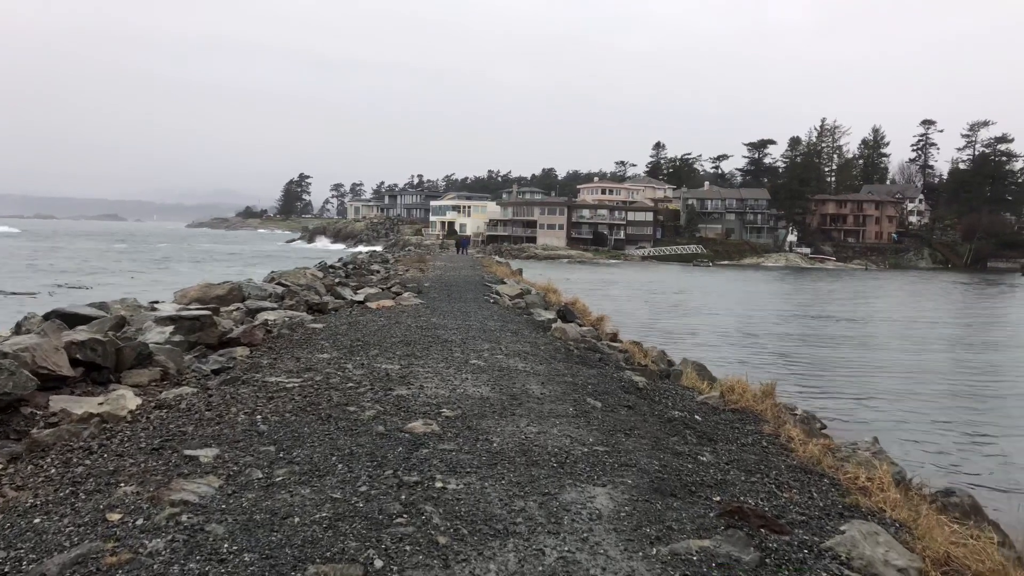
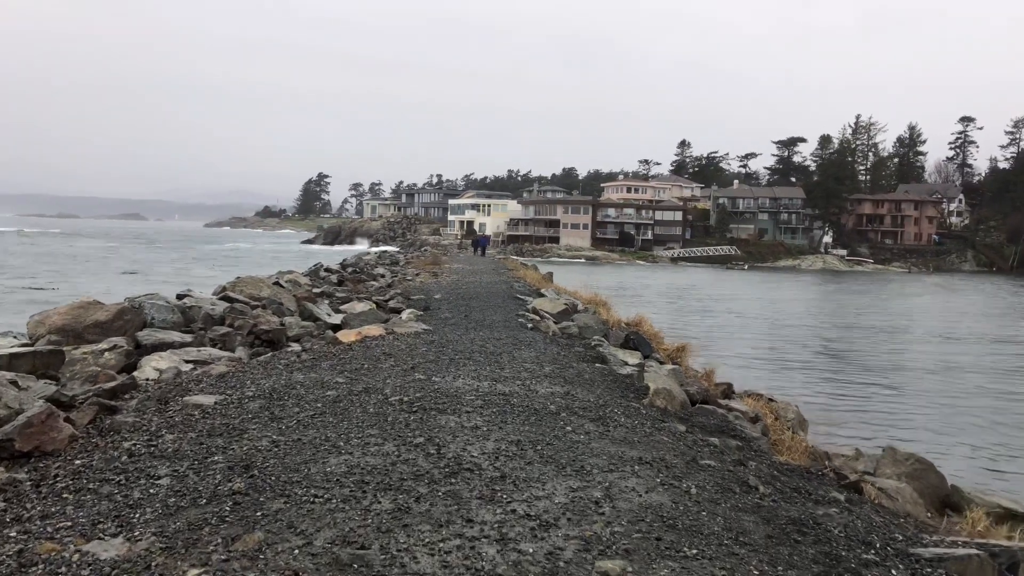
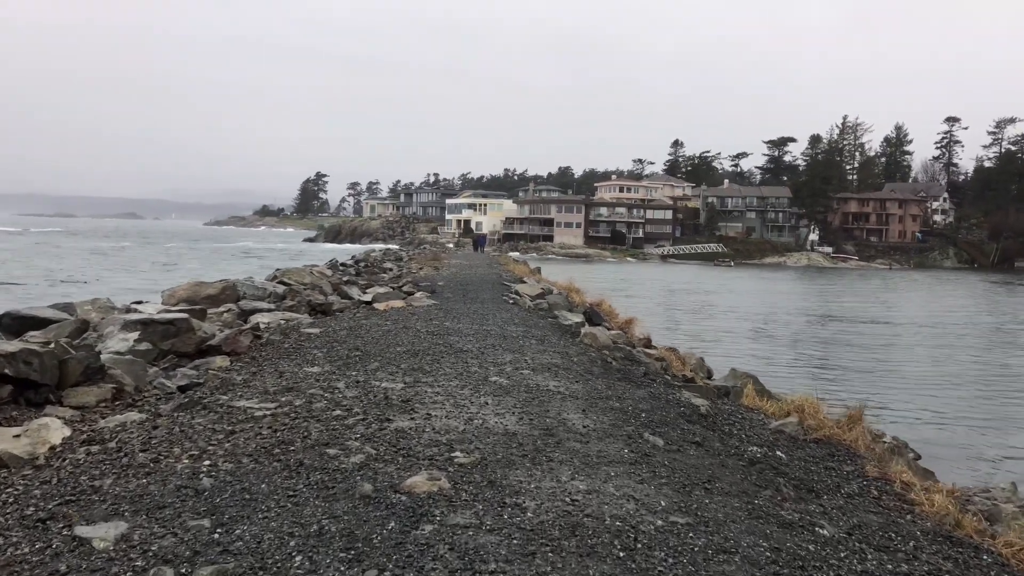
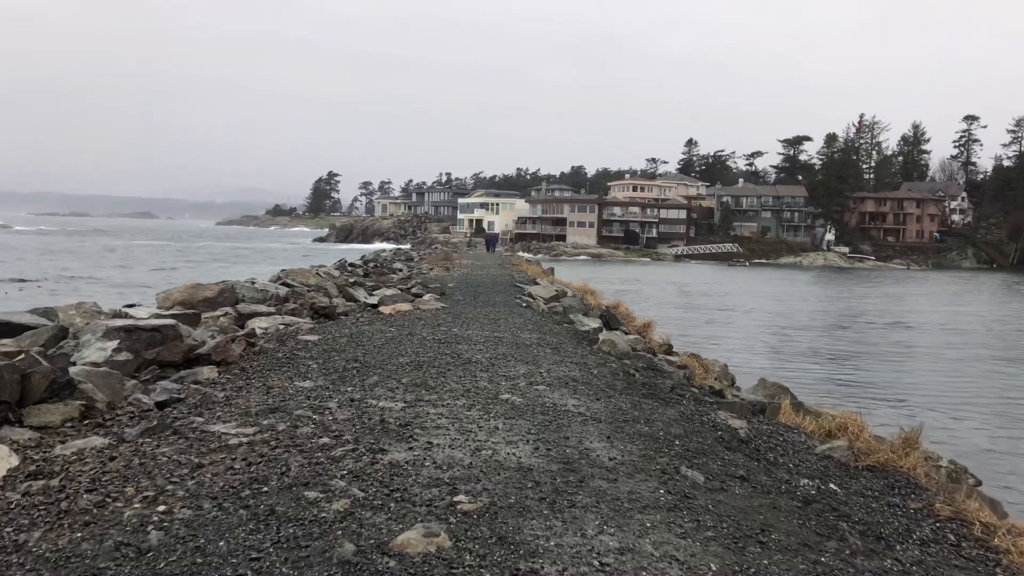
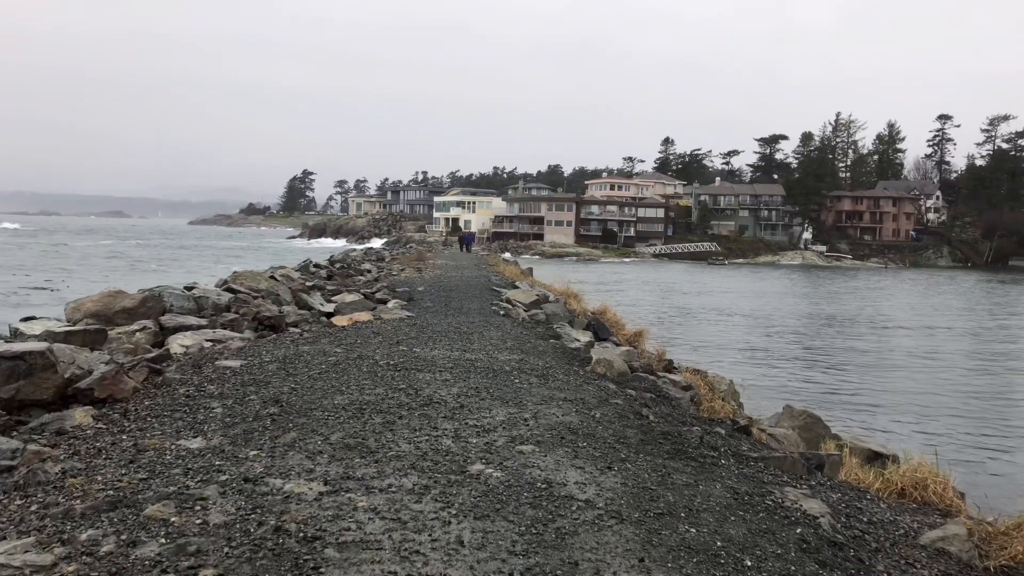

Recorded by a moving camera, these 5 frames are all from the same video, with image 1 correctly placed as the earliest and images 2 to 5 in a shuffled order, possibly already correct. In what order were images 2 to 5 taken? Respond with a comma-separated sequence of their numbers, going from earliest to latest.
3, 4, 5, 2
